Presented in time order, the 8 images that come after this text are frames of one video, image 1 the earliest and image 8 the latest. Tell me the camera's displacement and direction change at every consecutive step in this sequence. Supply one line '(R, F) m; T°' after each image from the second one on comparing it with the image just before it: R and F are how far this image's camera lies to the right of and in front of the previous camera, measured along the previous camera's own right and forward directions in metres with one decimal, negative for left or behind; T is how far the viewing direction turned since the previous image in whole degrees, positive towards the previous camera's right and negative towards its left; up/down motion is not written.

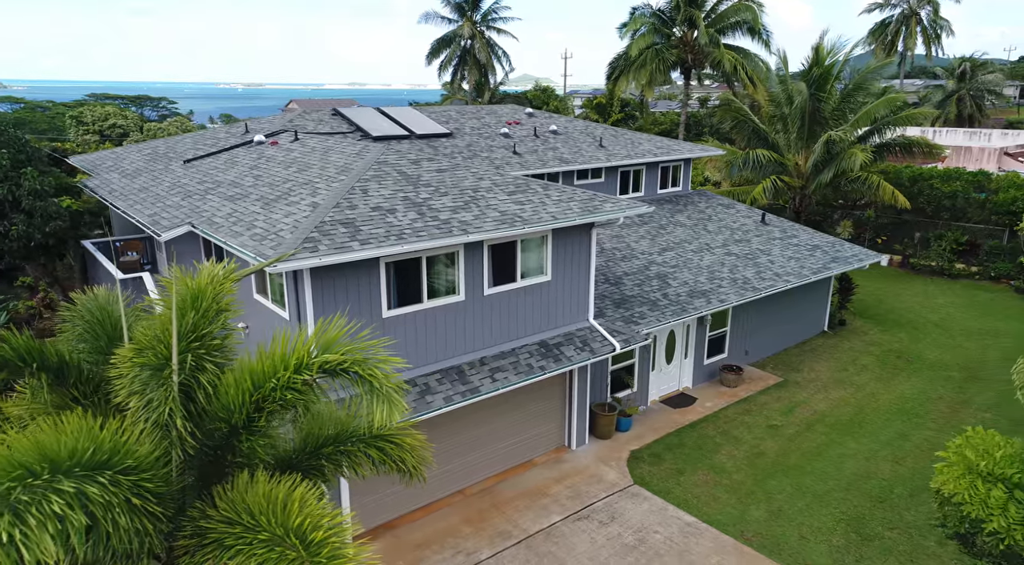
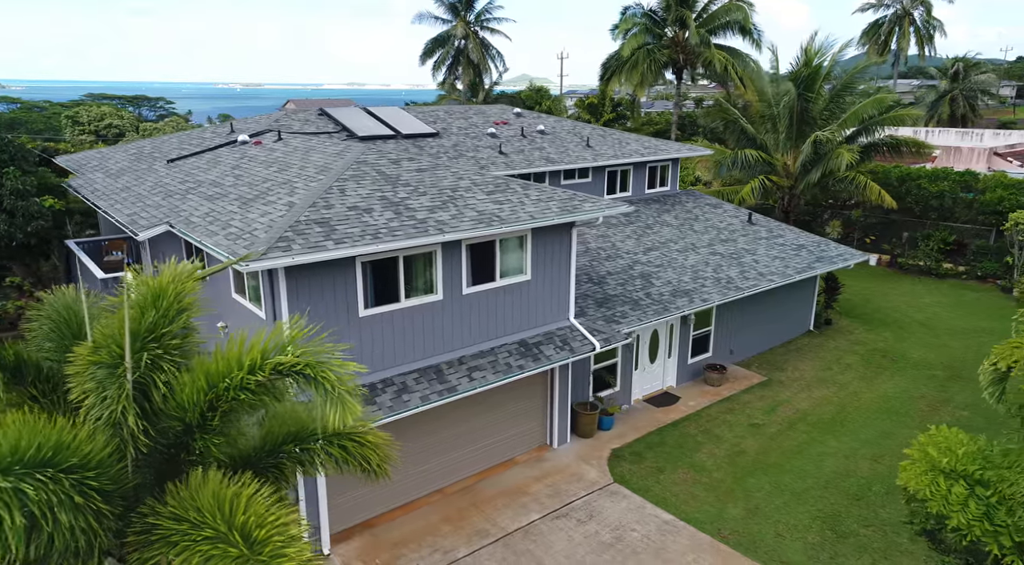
(+0.3, -0.1) m; 0°
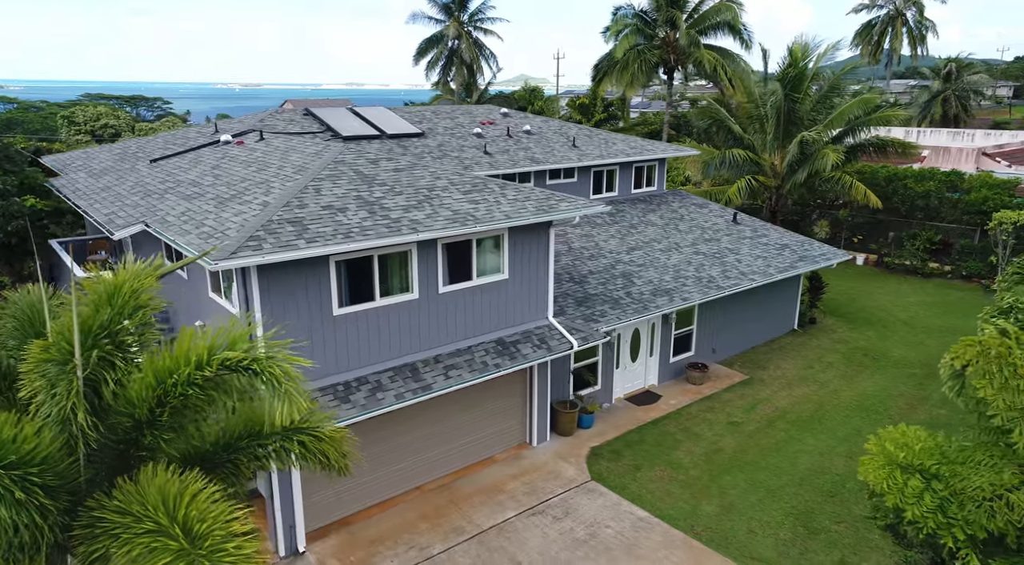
(+0.4, -0.1) m; 0°
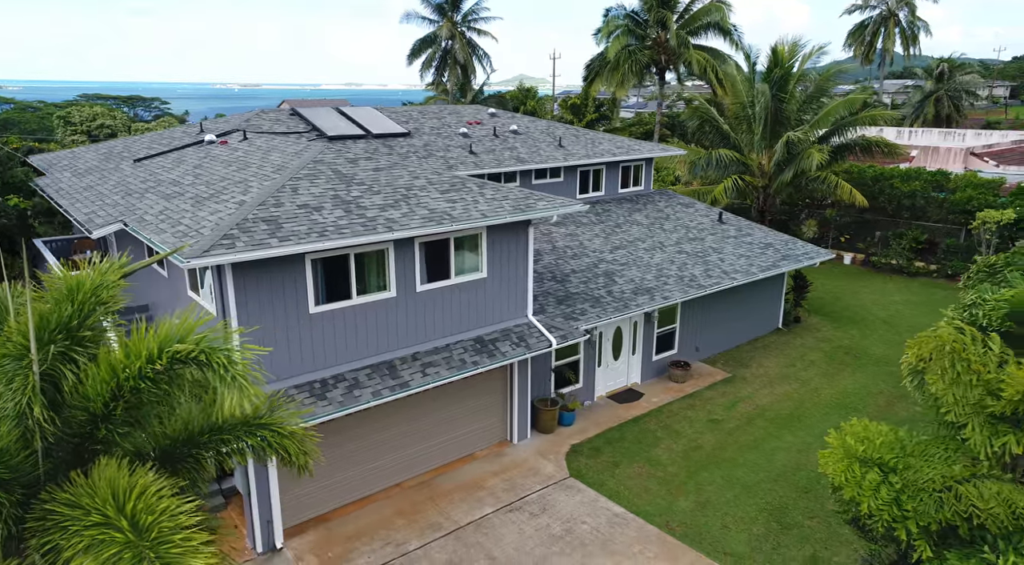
(+0.4, -0.1) m; 0°
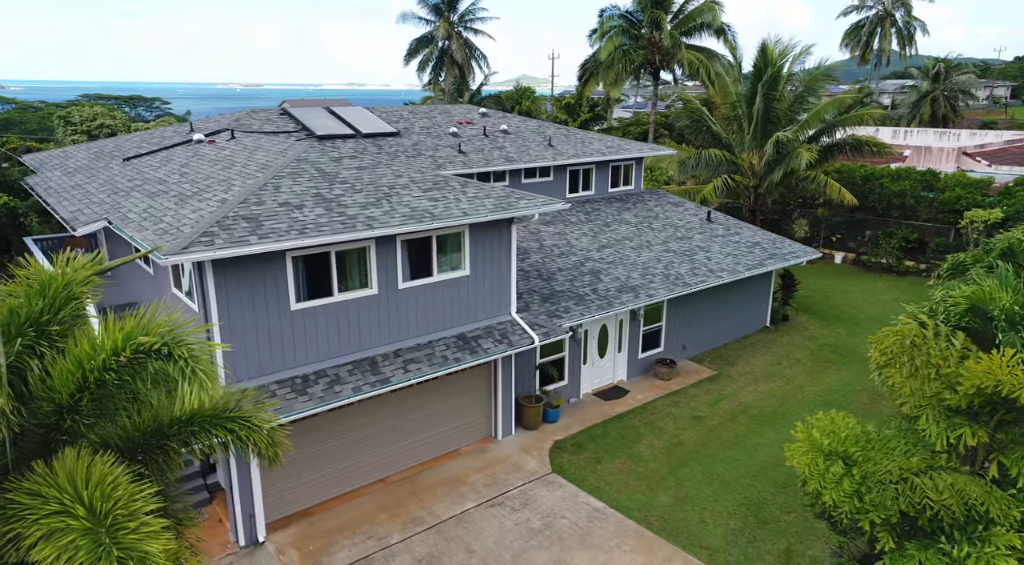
(+0.4, -0.1) m; 0°
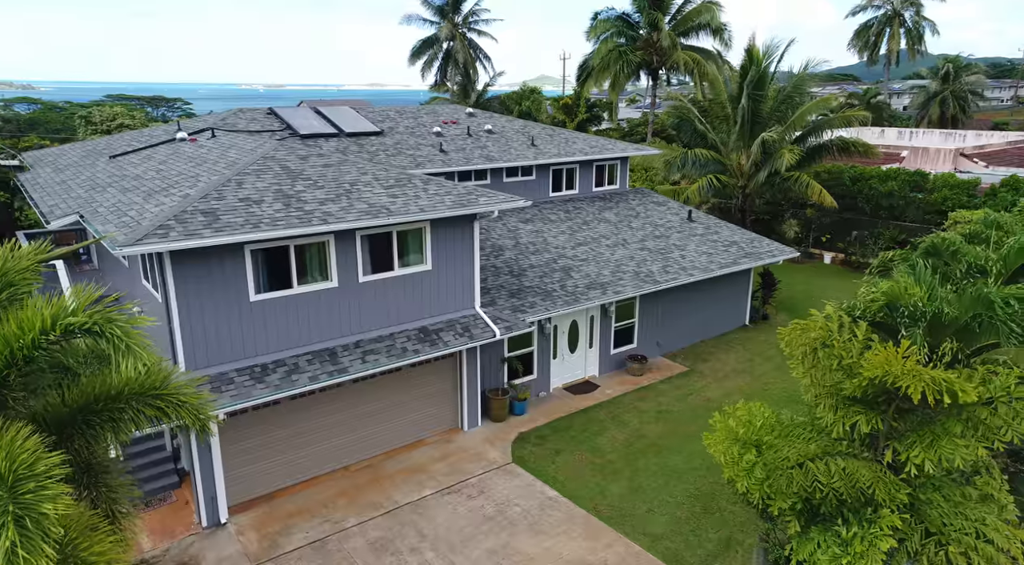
(+1.1, -0.4) m; -1°
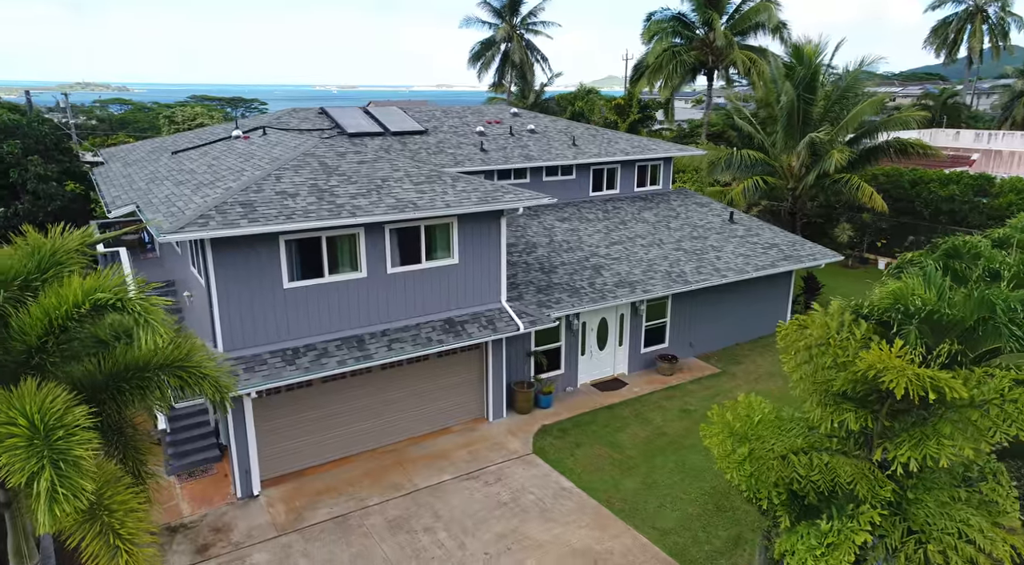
(+0.8, -0.4) m; -5°
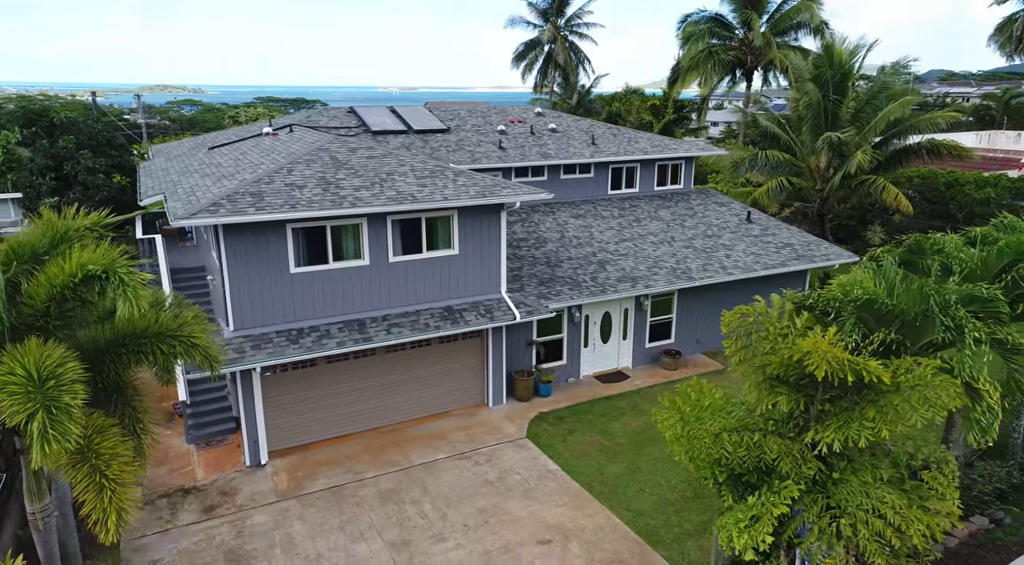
(+1.2, -0.6) m; -4°
